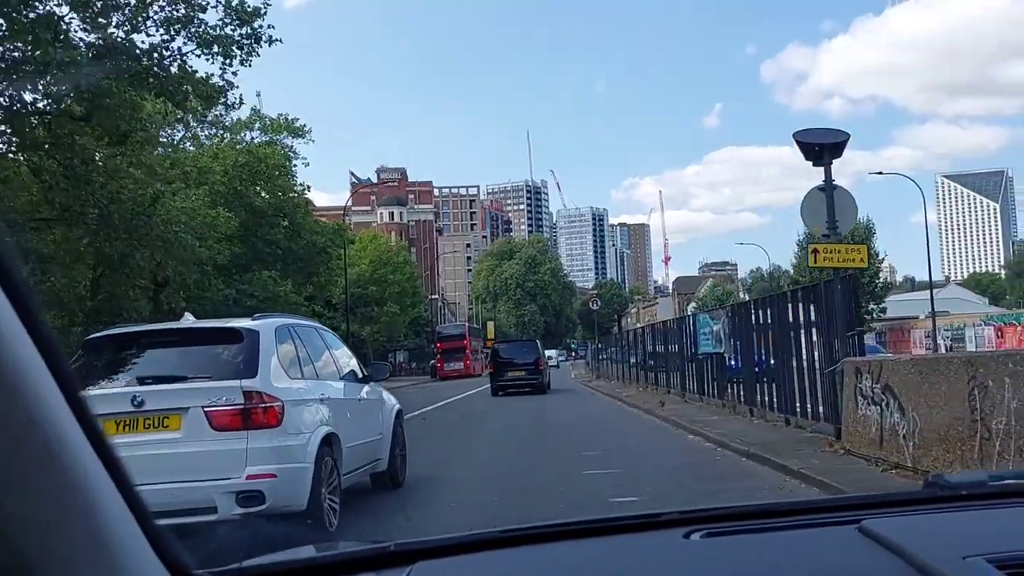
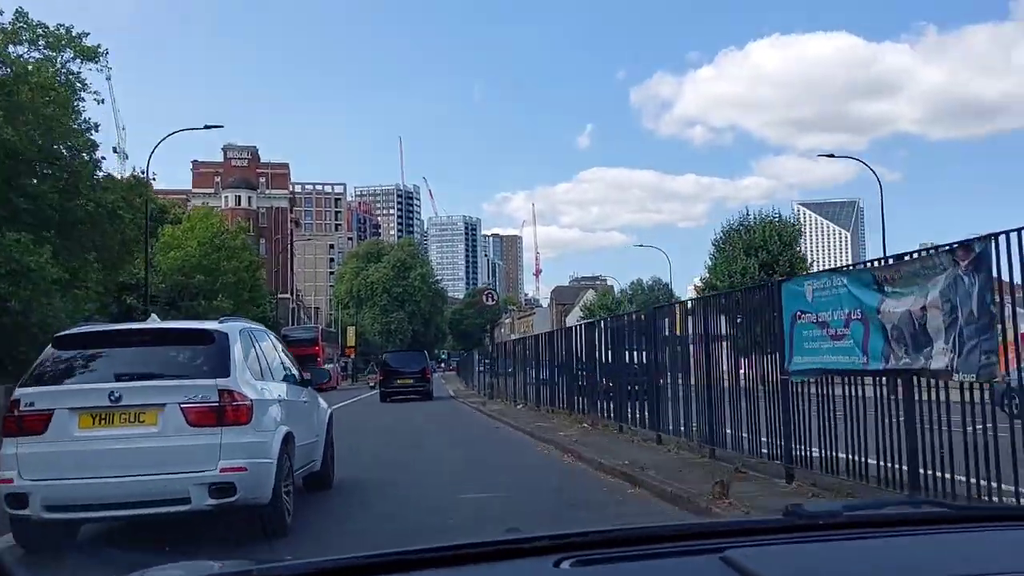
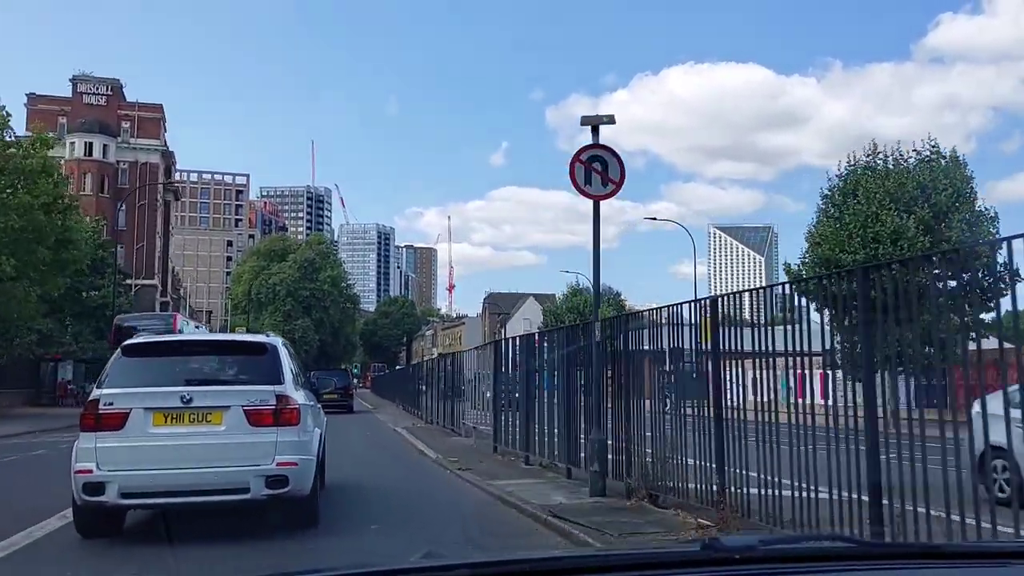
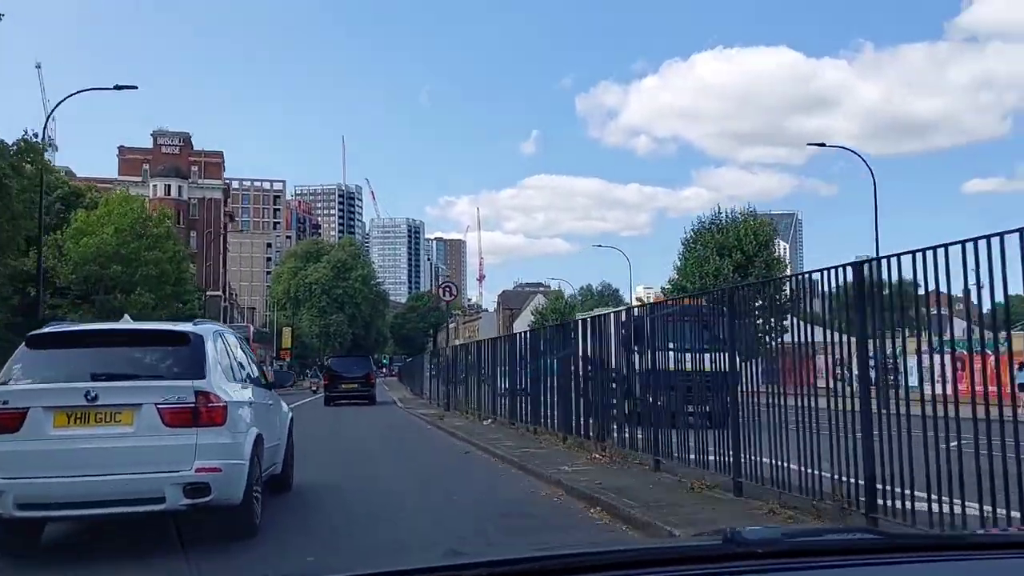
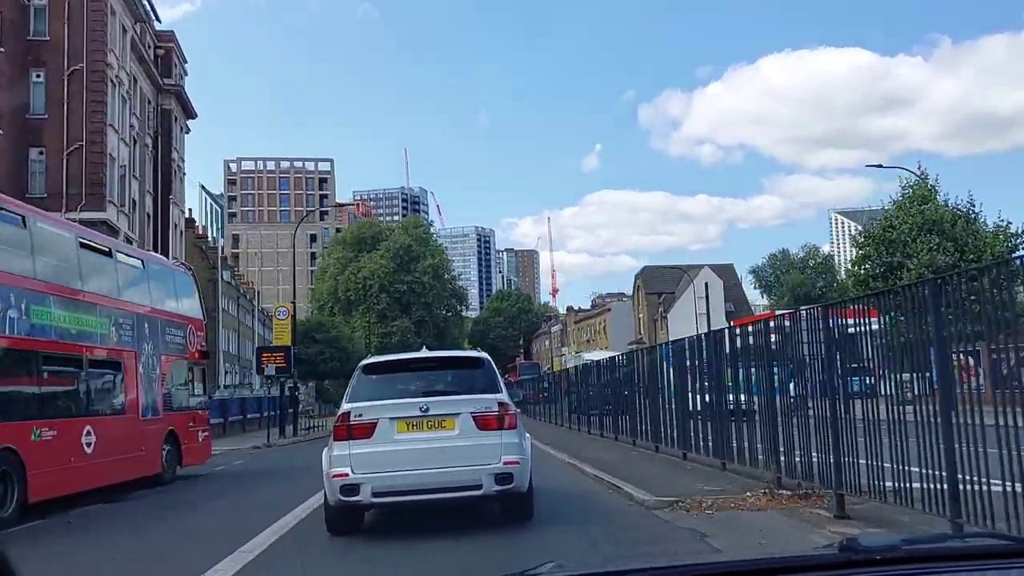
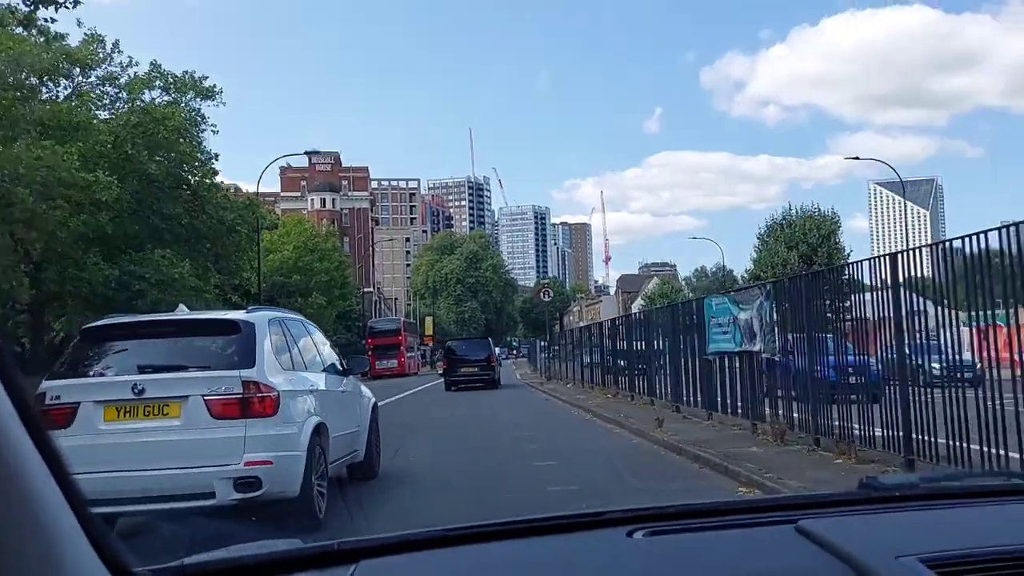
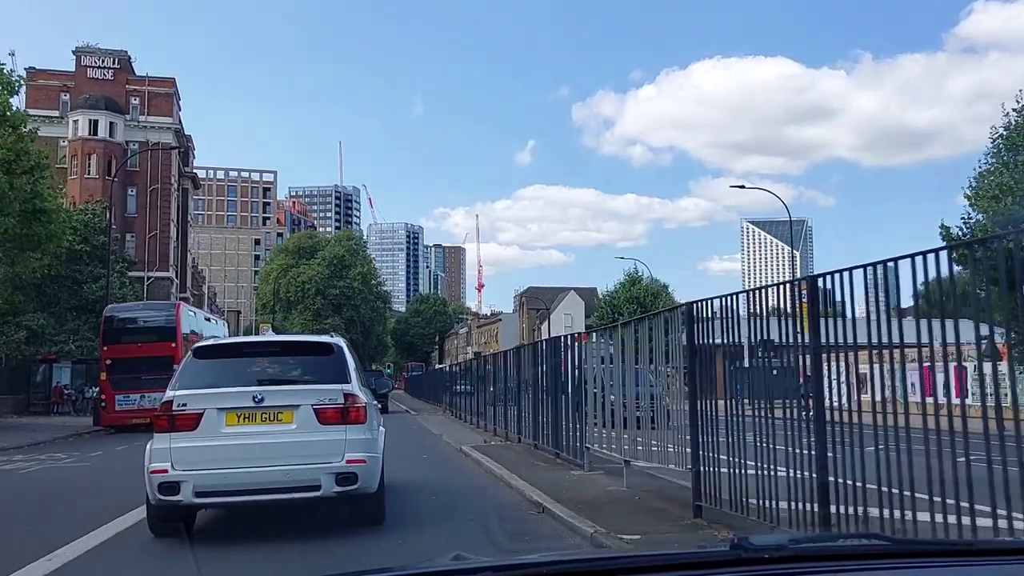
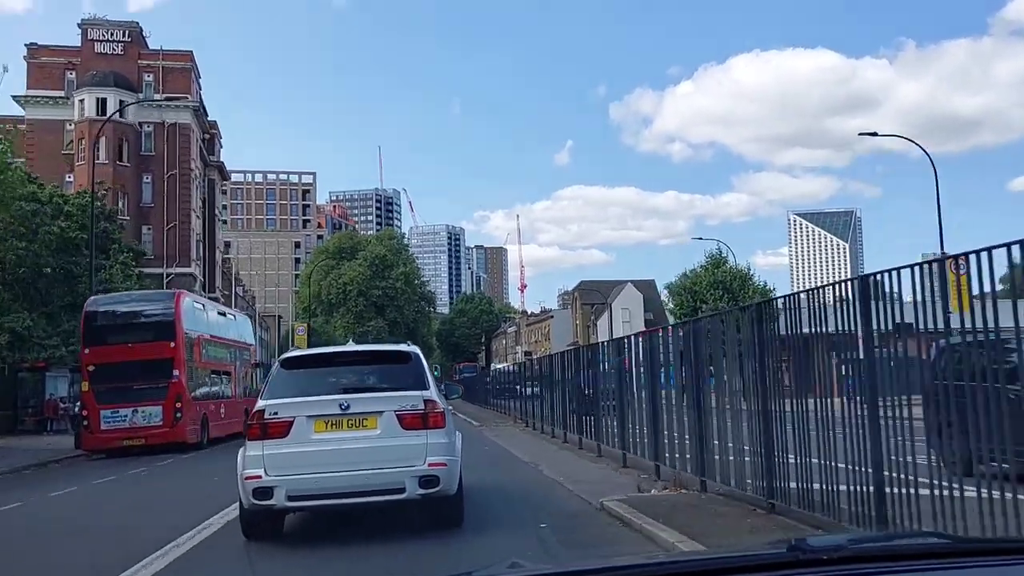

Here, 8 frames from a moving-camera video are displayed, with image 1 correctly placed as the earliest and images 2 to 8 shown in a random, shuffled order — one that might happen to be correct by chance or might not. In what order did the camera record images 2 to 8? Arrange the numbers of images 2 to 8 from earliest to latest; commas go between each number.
6, 2, 4, 3, 7, 8, 5
